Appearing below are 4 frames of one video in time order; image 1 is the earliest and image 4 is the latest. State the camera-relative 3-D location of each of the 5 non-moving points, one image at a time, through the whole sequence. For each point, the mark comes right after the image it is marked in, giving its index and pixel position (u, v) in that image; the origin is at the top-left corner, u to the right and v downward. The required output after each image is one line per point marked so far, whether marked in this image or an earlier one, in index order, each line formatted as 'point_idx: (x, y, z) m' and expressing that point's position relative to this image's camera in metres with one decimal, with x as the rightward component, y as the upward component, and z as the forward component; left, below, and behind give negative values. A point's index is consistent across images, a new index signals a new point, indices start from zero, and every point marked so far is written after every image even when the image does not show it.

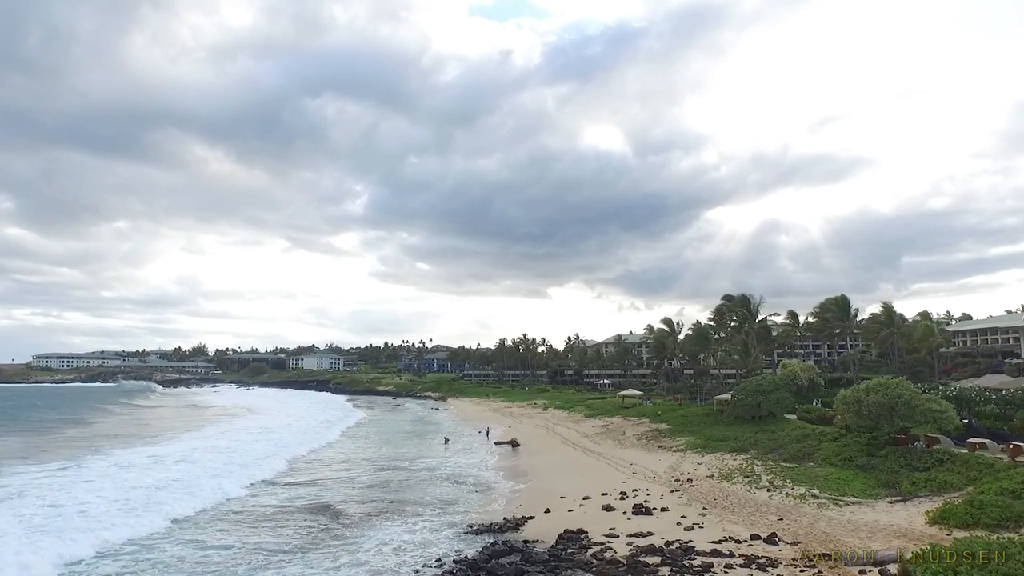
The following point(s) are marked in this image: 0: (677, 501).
0: (+5.4, -7.0, +19.9) m
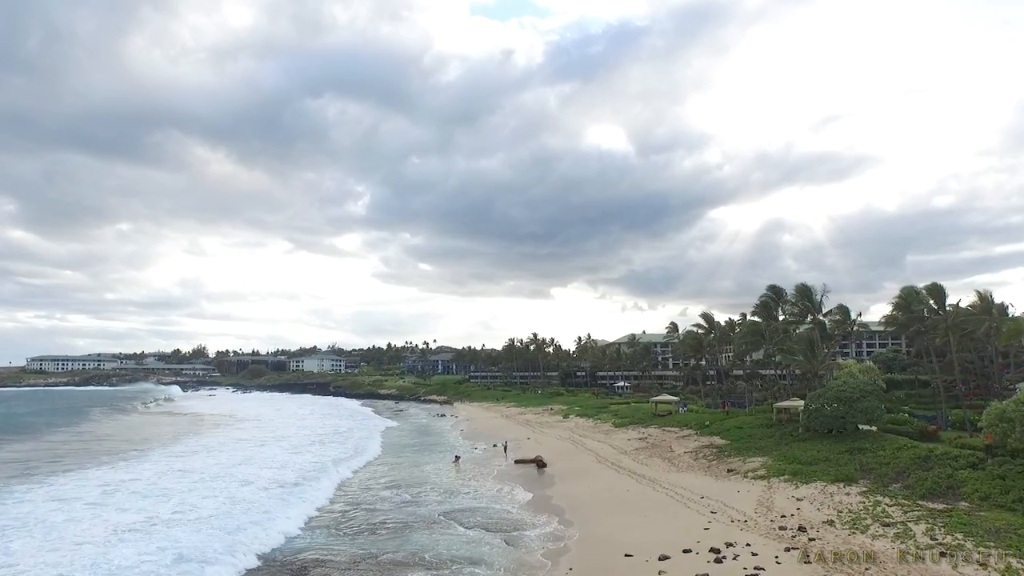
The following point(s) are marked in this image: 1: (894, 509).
0: (+6.7, -6.3, +13.6) m
1: (+10.8, -6.3, +17.2) m
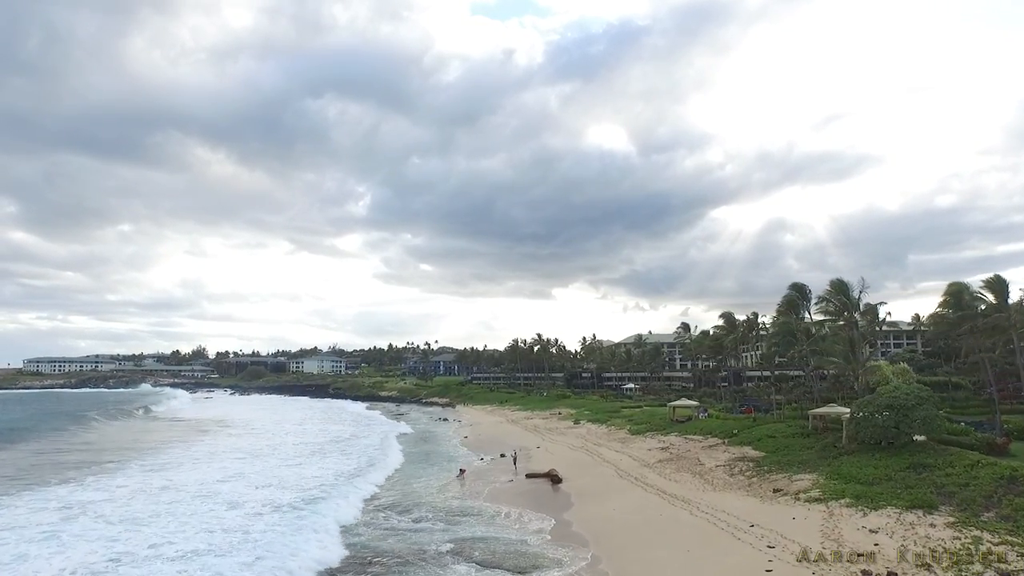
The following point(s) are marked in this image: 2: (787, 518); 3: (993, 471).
0: (+7.1, -6.1, +10.4) m
1: (+11.3, -6.0, +14.0) m
2: (+8.6, -7.0, +18.8) m
3: (+15.6, -6.0, +19.7) m
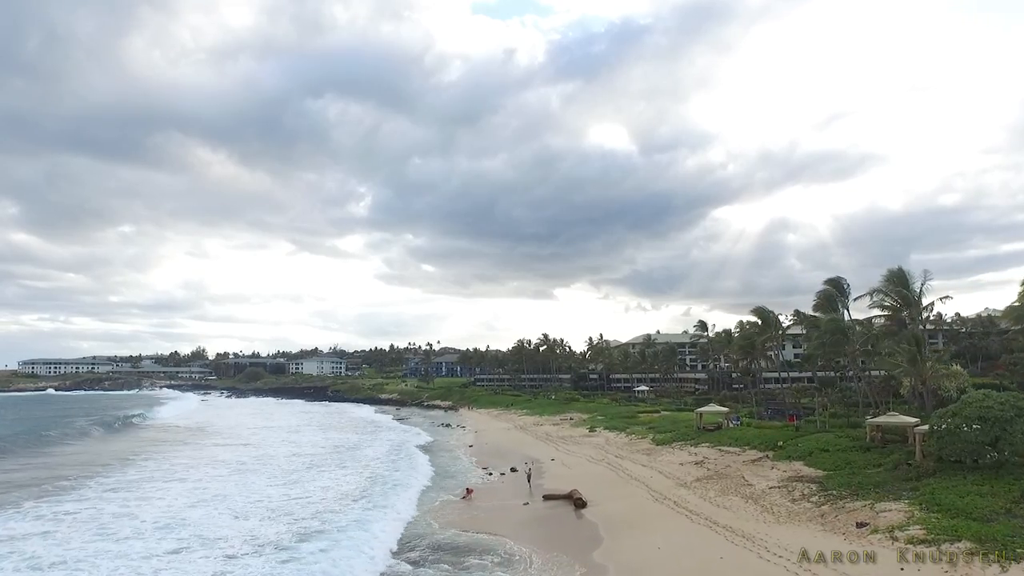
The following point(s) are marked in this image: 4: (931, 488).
0: (+7.7, -5.7, +6.3) m
1: (+11.8, -5.6, +9.9) m
2: (+9.2, -6.6, +14.6) m
3: (+16.2, -5.6, +15.5) m
4: (+13.4, -6.5, +19.4) m
